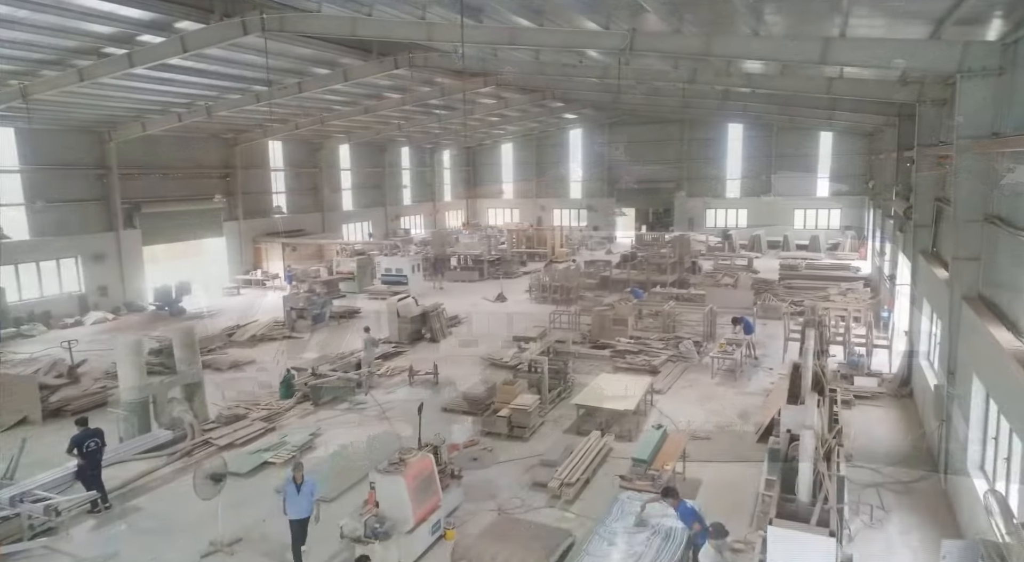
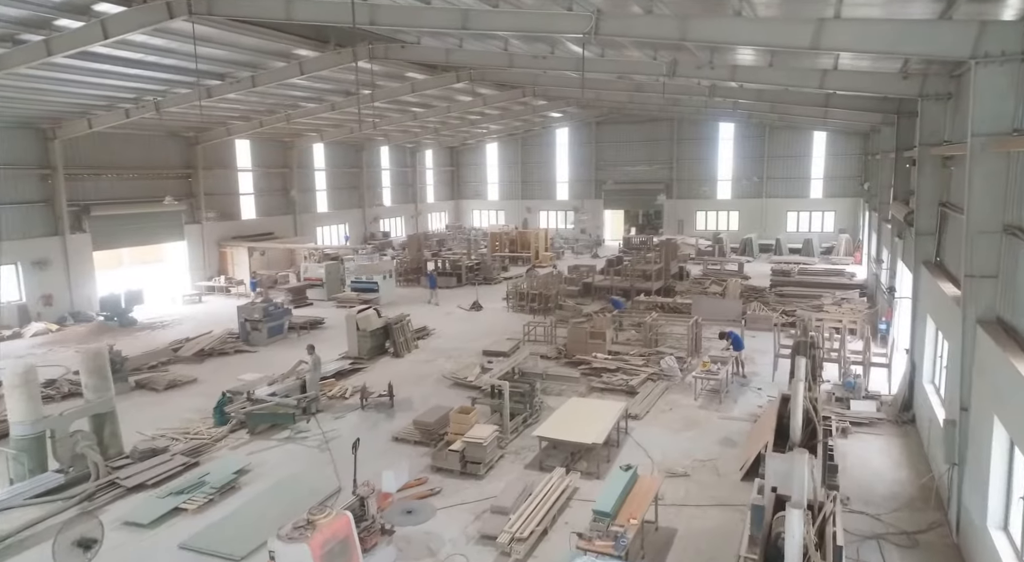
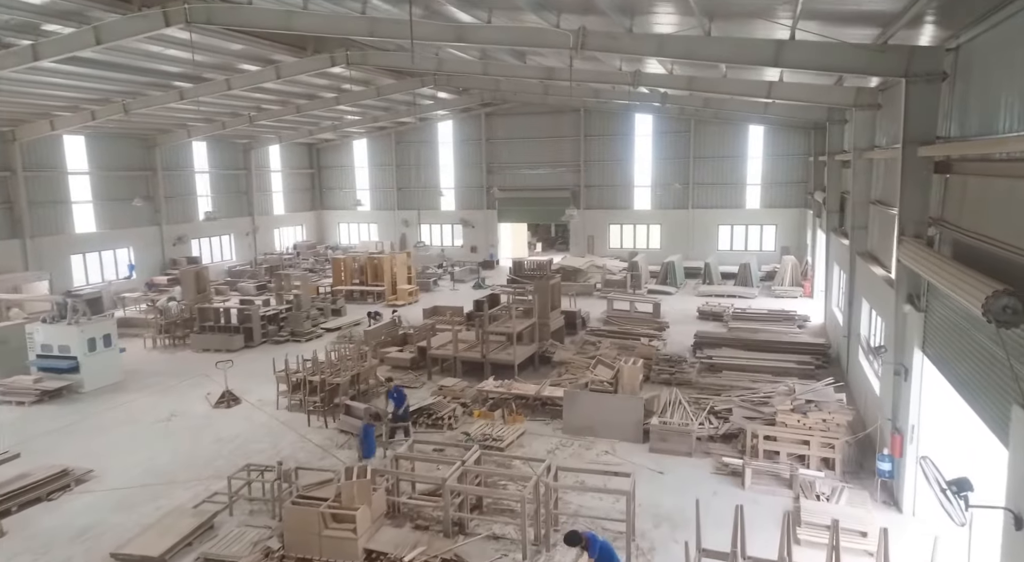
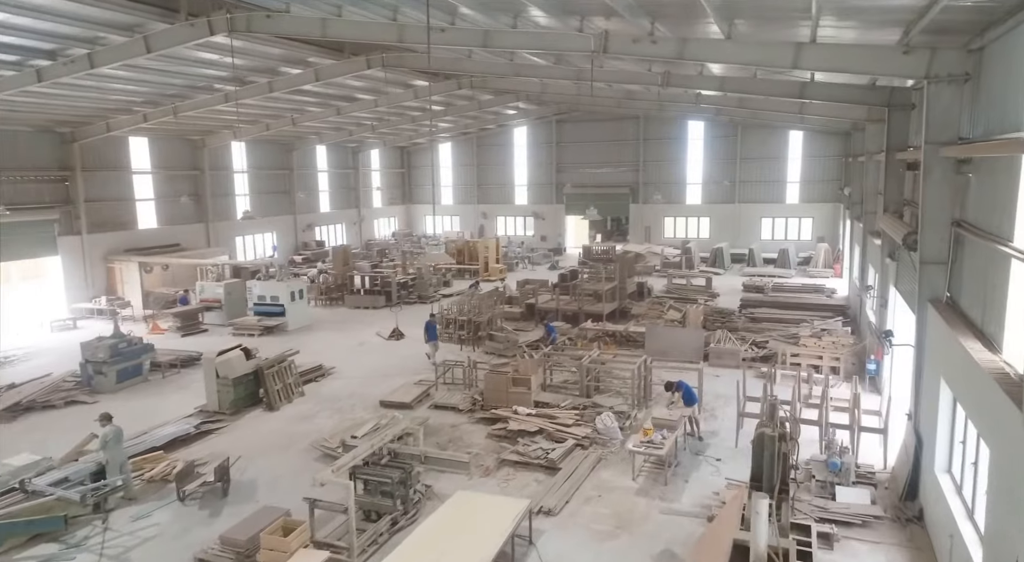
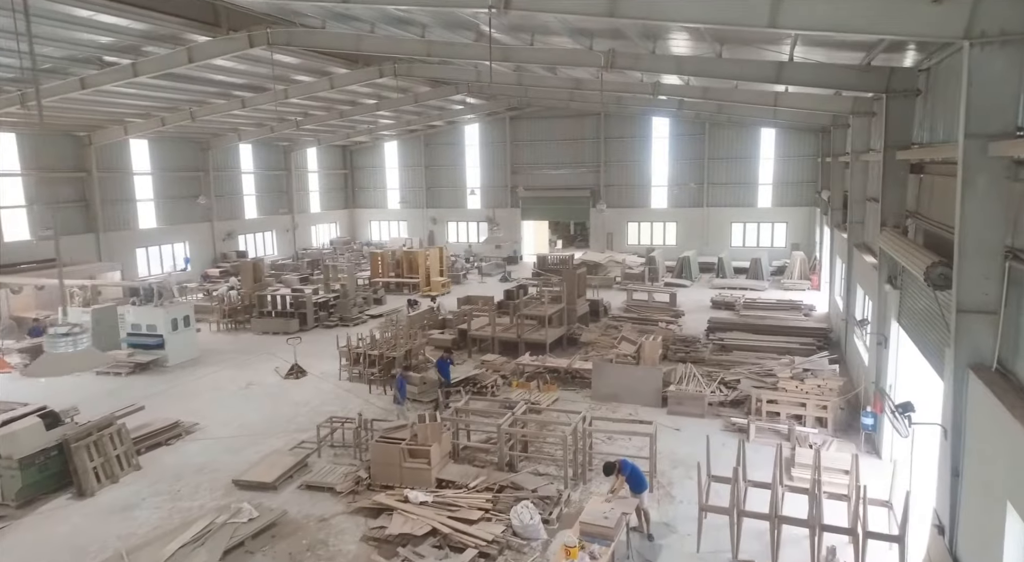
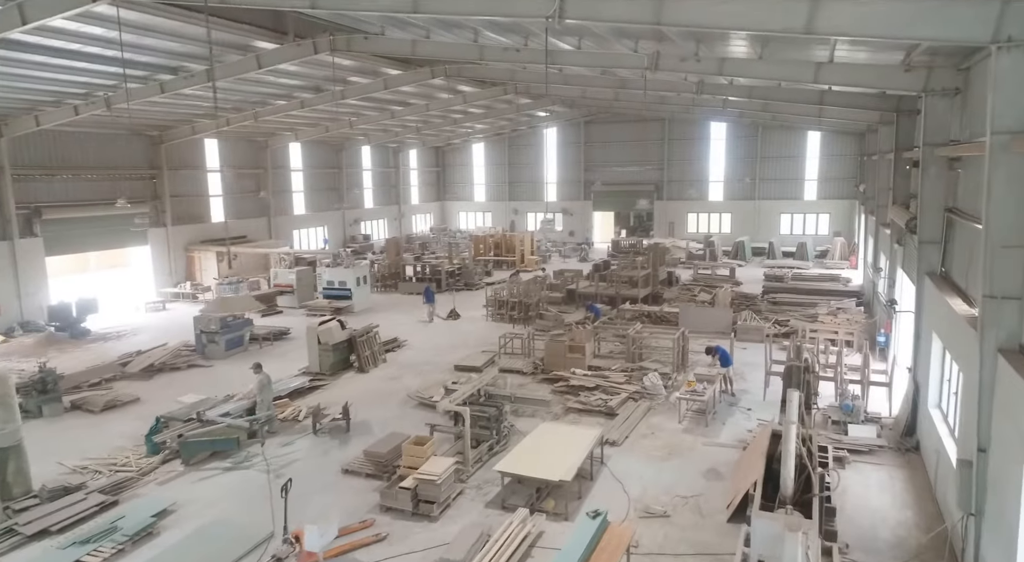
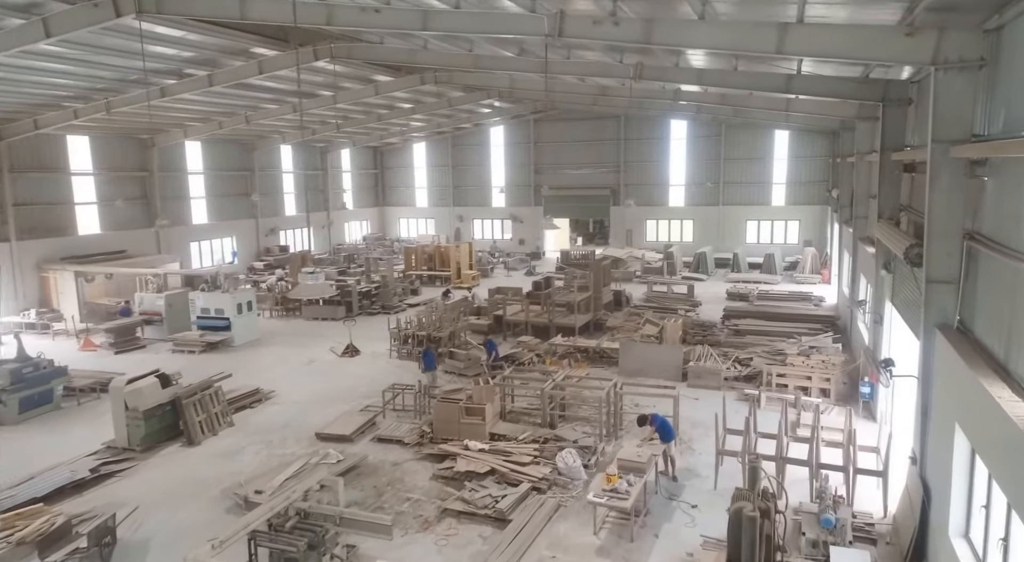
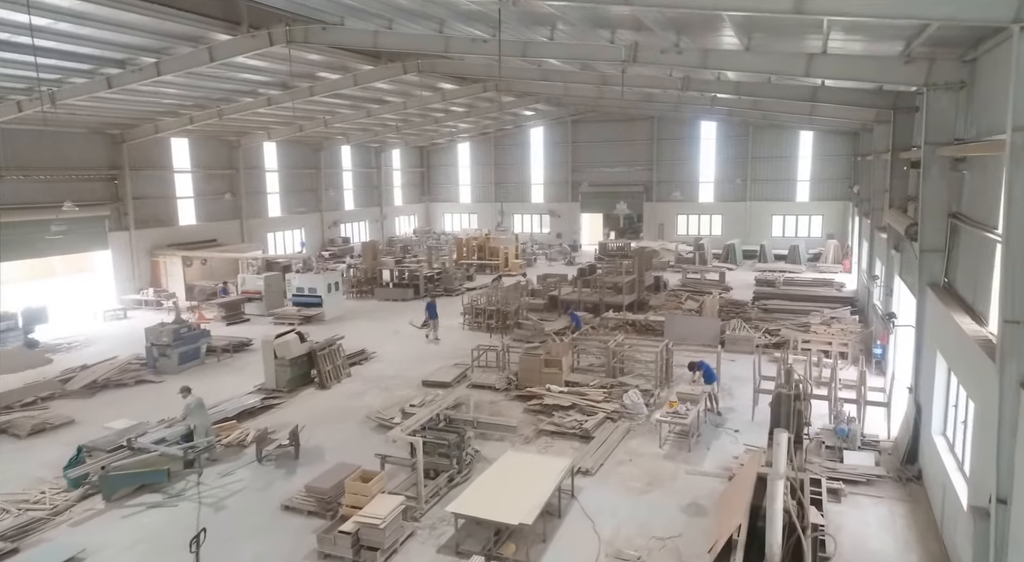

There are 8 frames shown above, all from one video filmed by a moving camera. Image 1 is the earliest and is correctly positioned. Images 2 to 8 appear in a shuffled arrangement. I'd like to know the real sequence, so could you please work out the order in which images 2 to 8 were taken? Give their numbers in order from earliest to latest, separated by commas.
2, 6, 8, 4, 7, 5, 3
